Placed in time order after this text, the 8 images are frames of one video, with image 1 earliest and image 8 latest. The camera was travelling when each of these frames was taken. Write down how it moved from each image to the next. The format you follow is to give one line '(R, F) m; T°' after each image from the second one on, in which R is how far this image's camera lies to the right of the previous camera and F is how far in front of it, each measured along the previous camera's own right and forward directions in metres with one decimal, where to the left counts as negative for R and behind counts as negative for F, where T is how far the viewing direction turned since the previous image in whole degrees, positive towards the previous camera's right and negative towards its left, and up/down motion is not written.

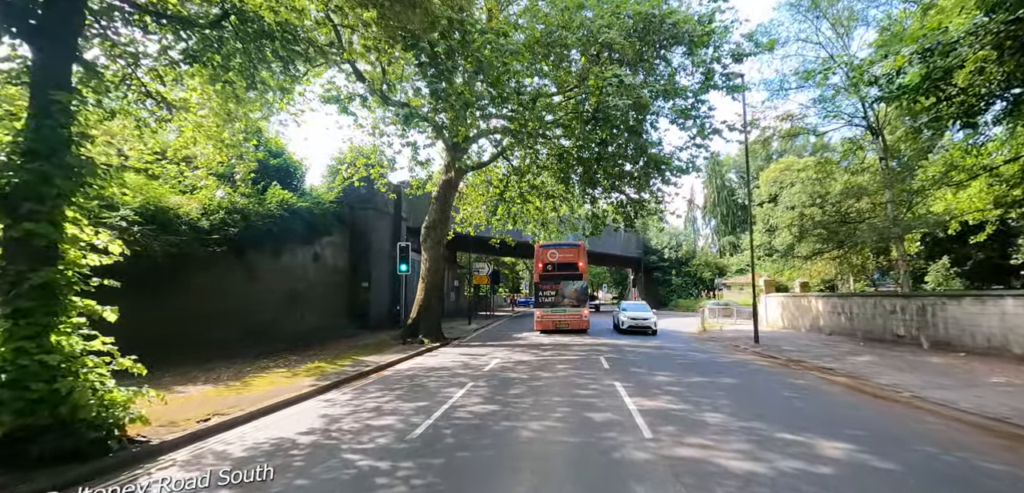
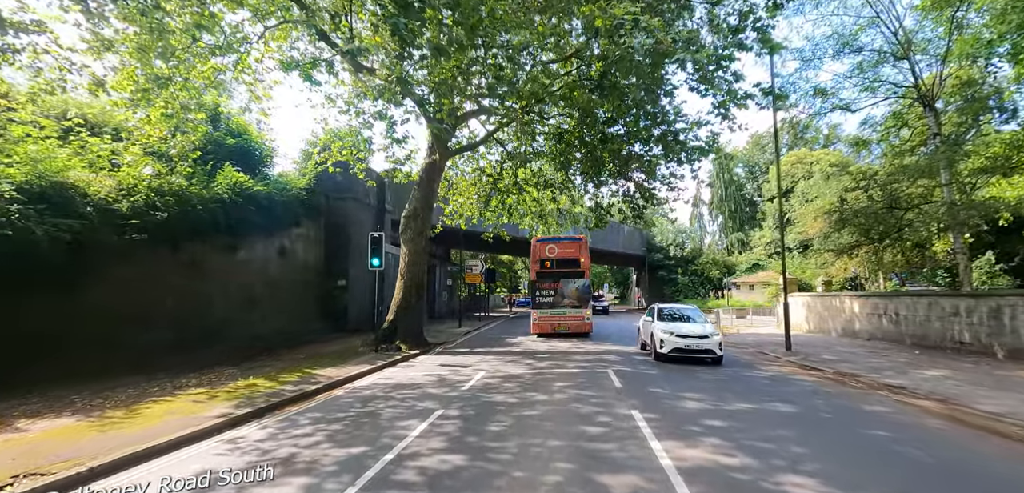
(+0.3, +2.2) m; 0°
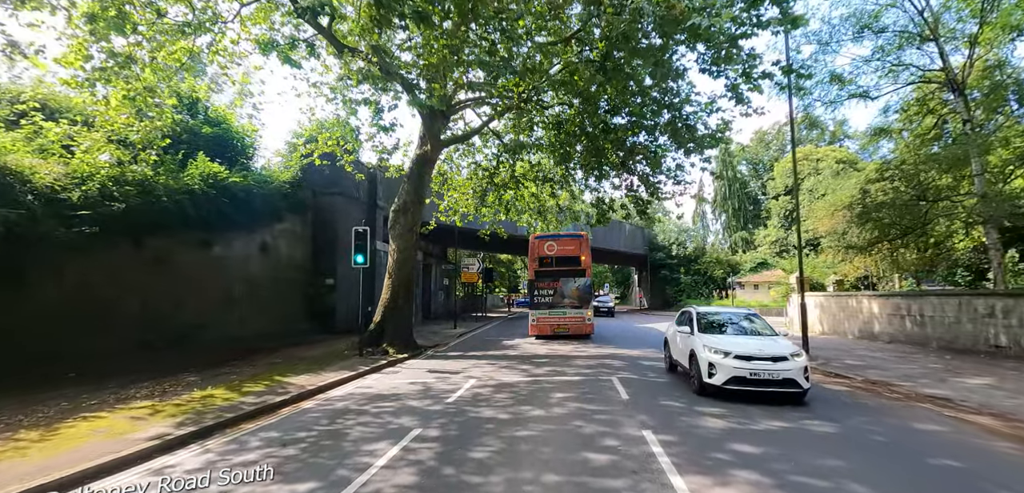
(+0.1, +1.0) m; 0°
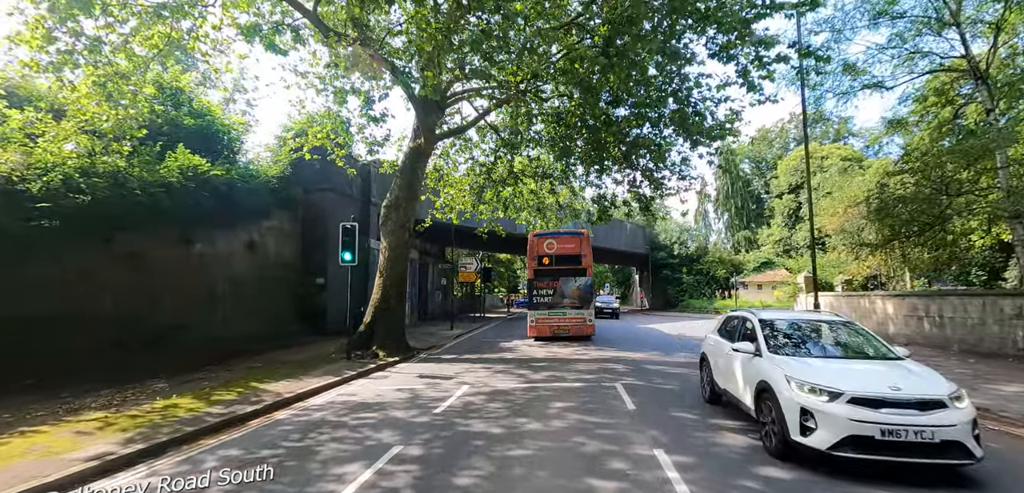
(+0.1, +0.7) m; 0°
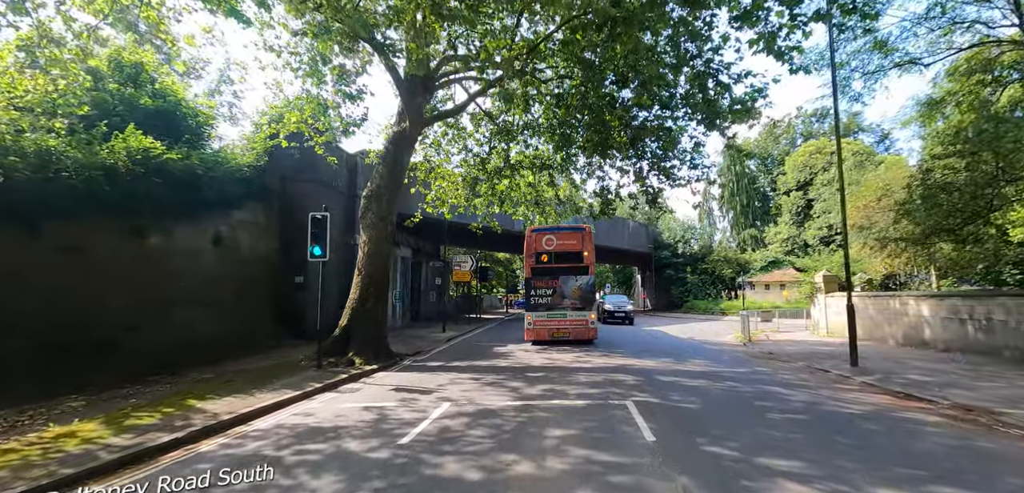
(+0.2, +1.4) m; 0°
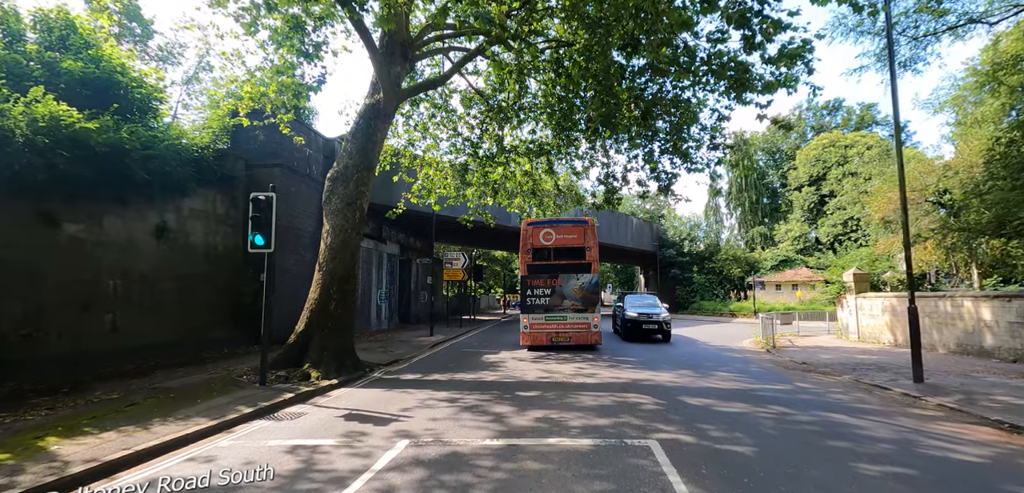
(+0.2, +1.8) m; 0°
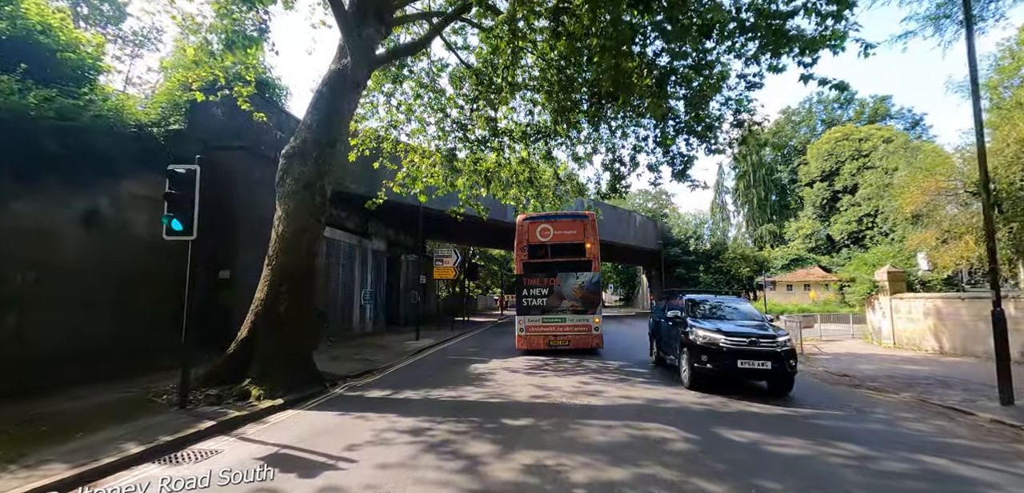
(+0.2, +1.7) m; 0°
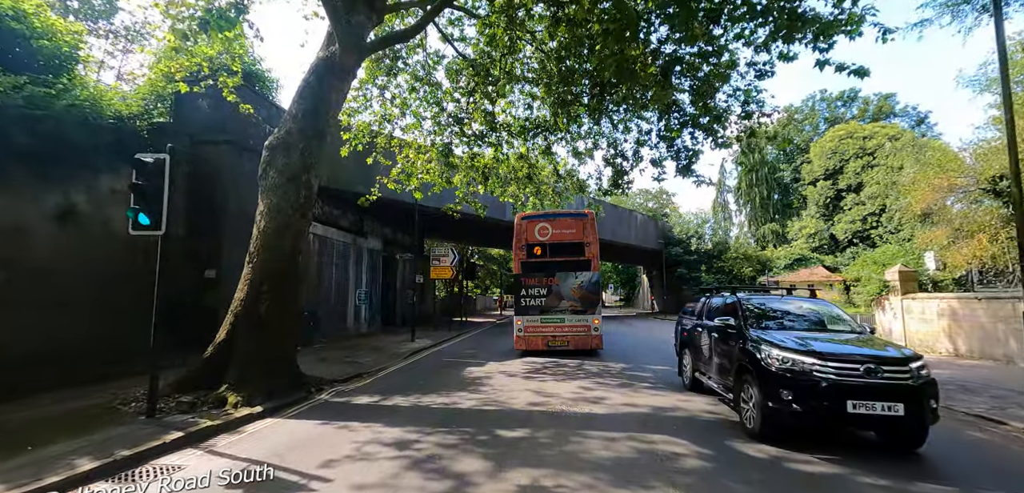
(+0.1, +0.5) m; 0°
